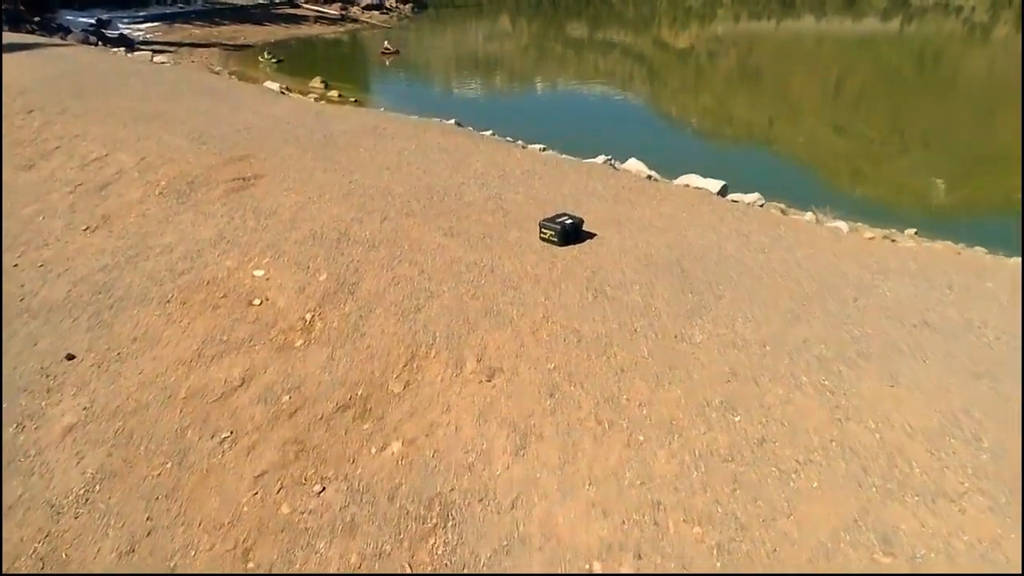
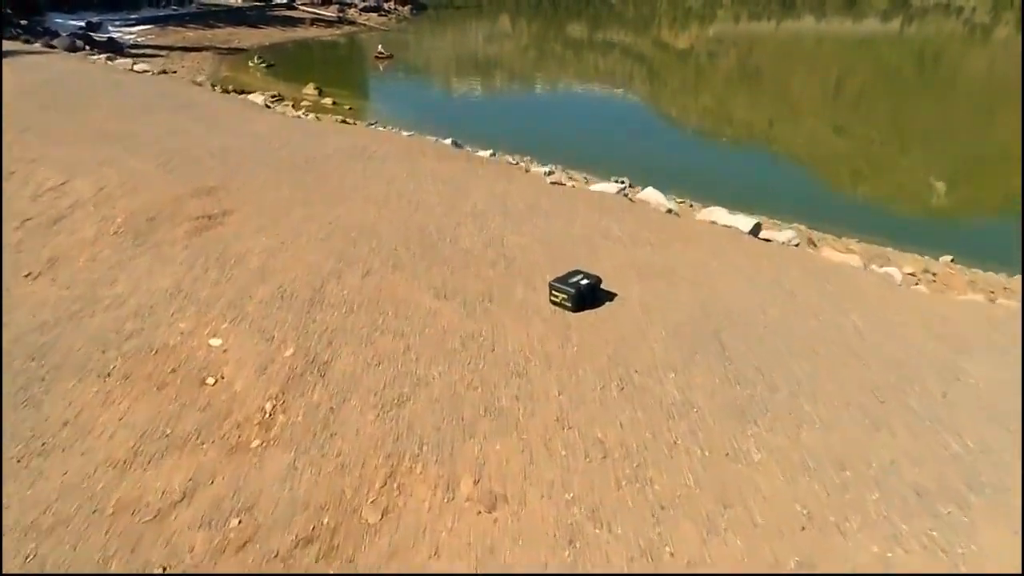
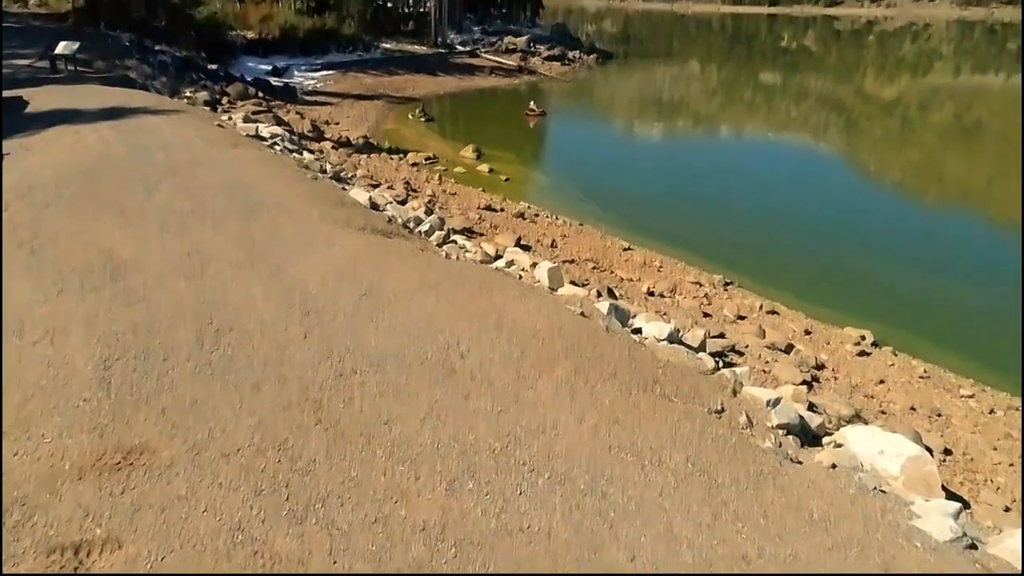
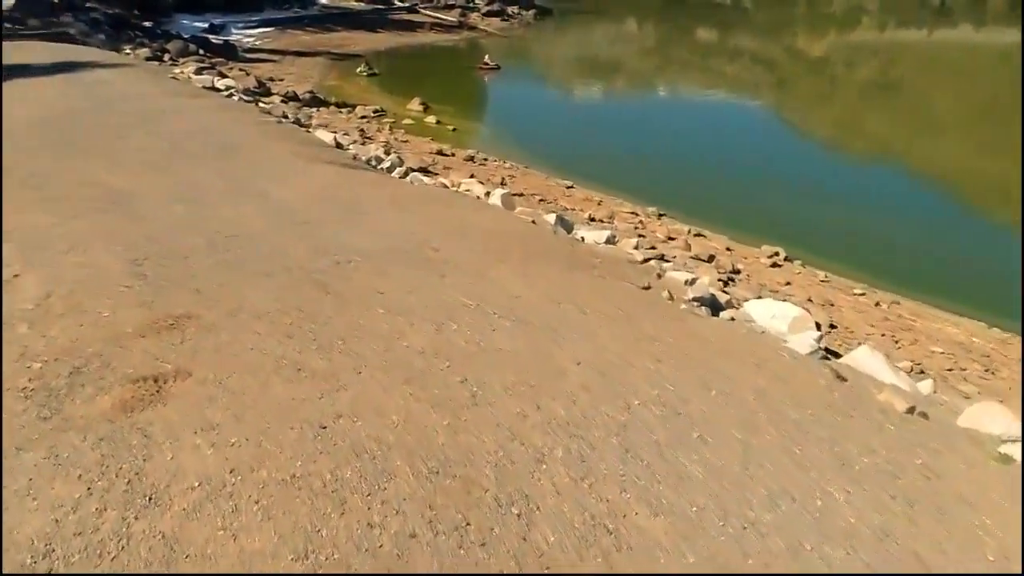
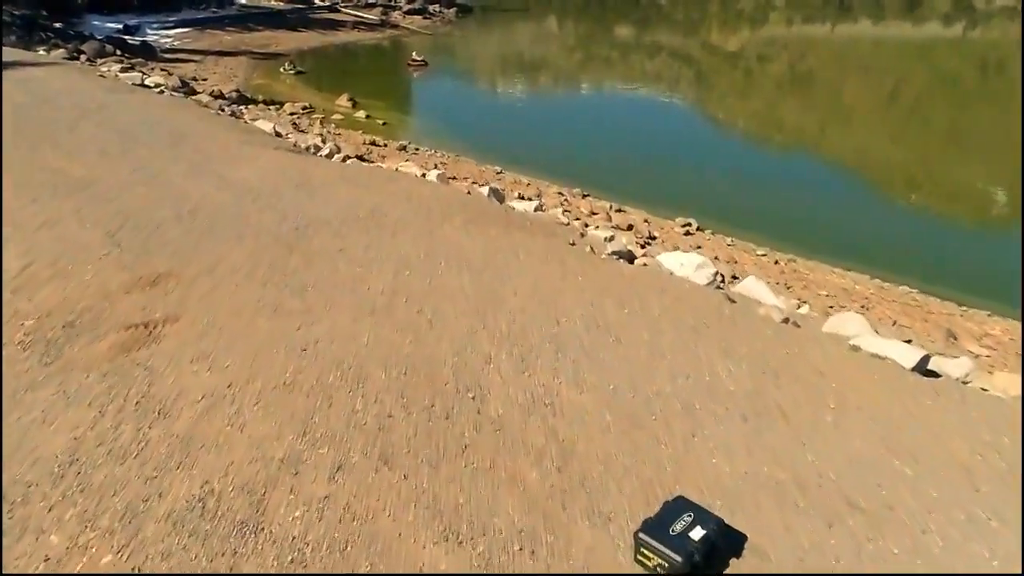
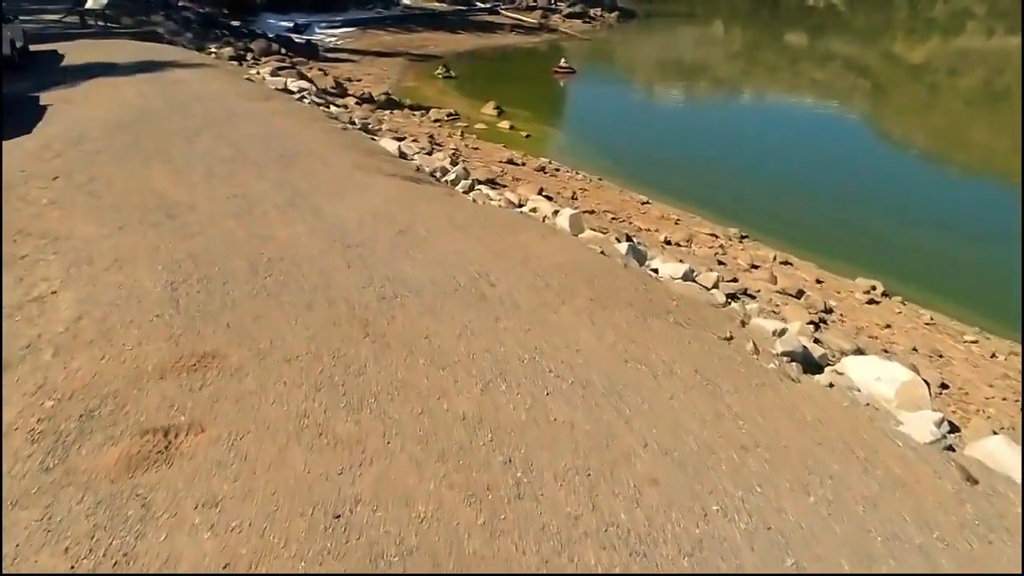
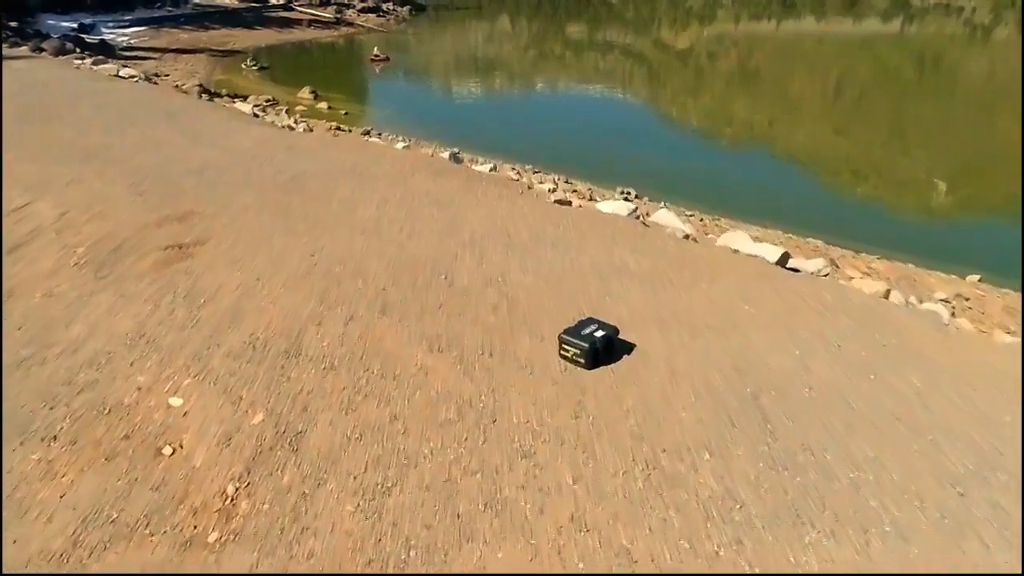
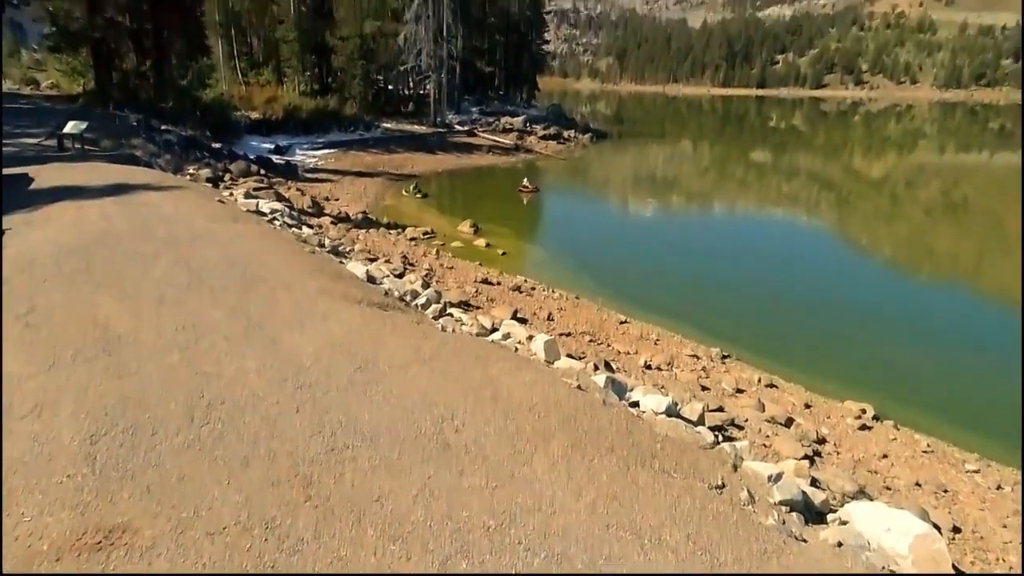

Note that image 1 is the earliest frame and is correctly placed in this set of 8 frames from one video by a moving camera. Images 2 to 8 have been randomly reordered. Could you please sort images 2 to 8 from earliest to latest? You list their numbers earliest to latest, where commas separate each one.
2, 7, 5, 4, 6, 3, 8
